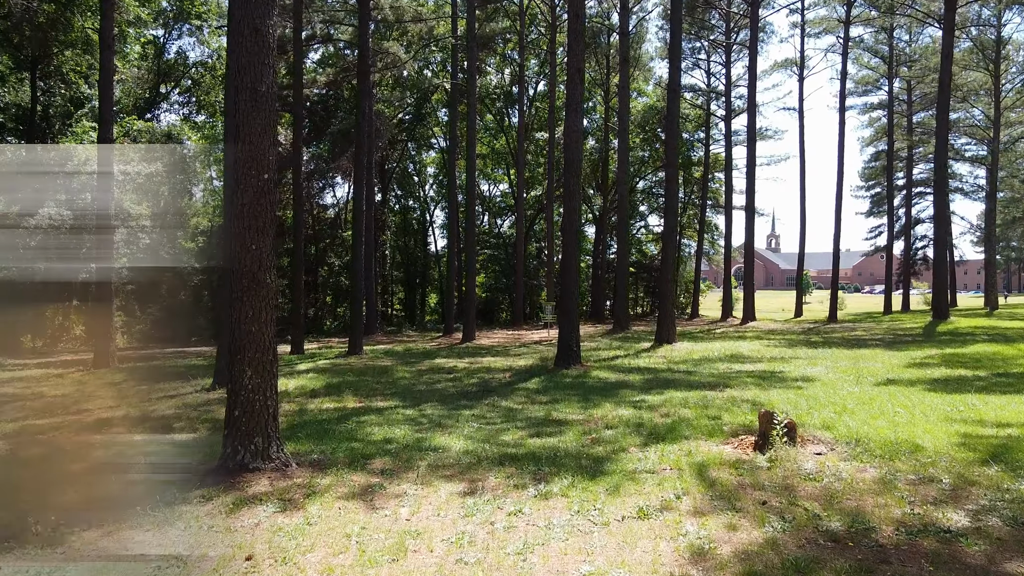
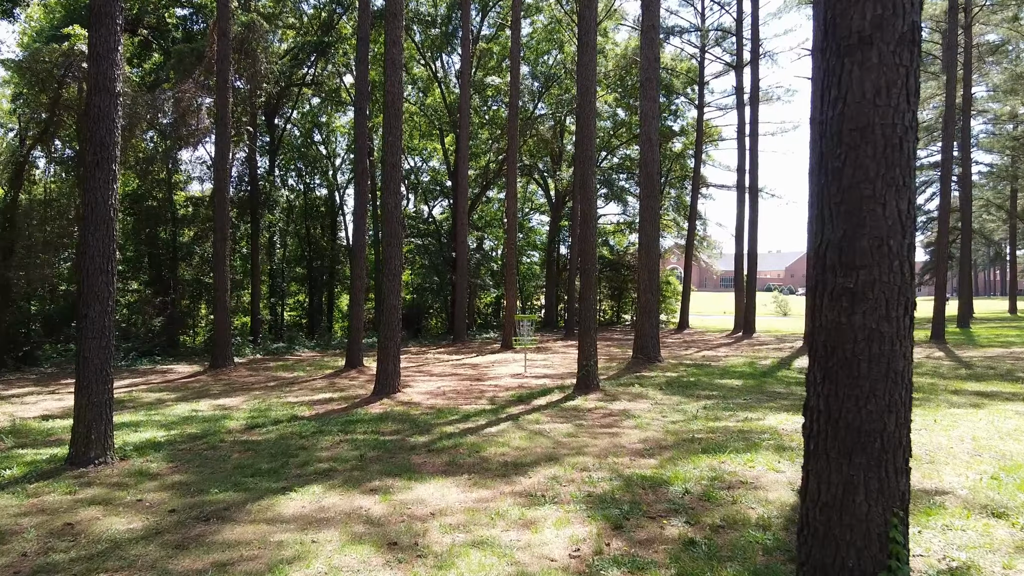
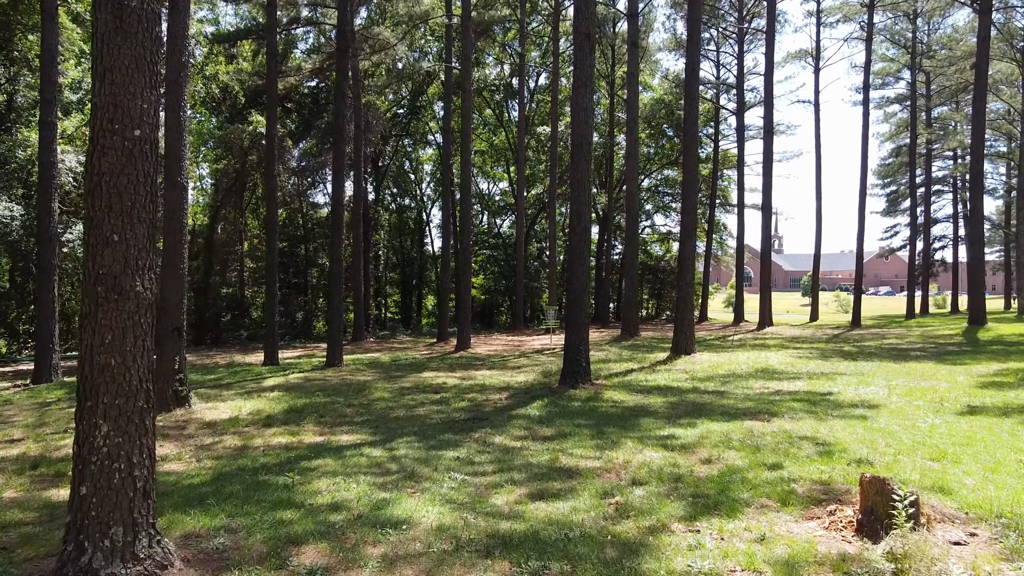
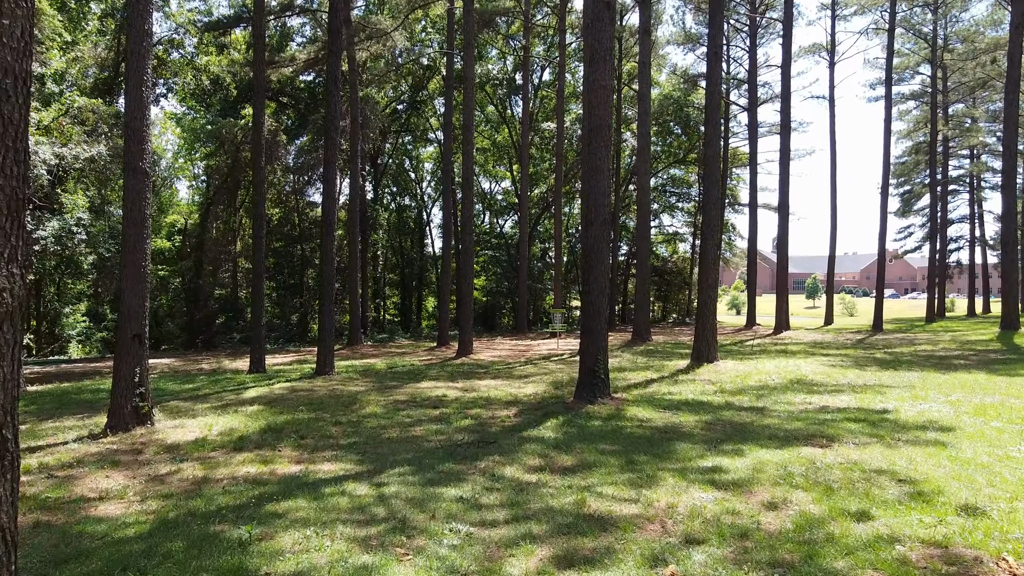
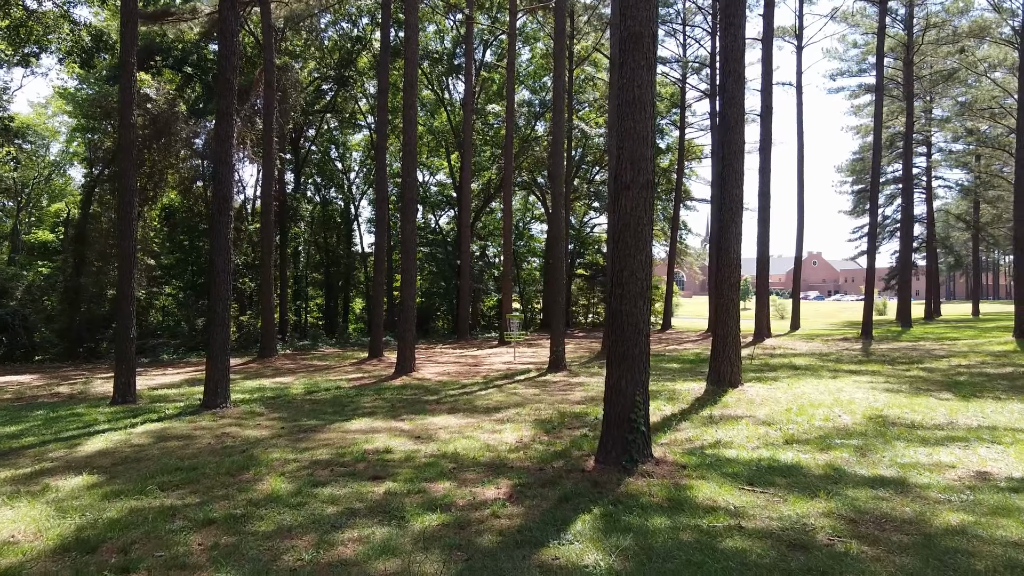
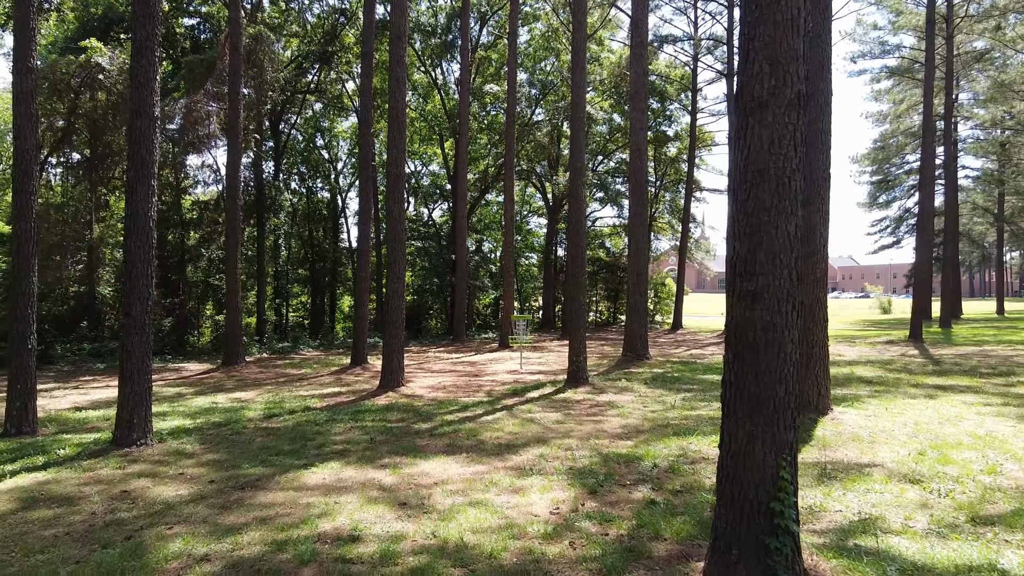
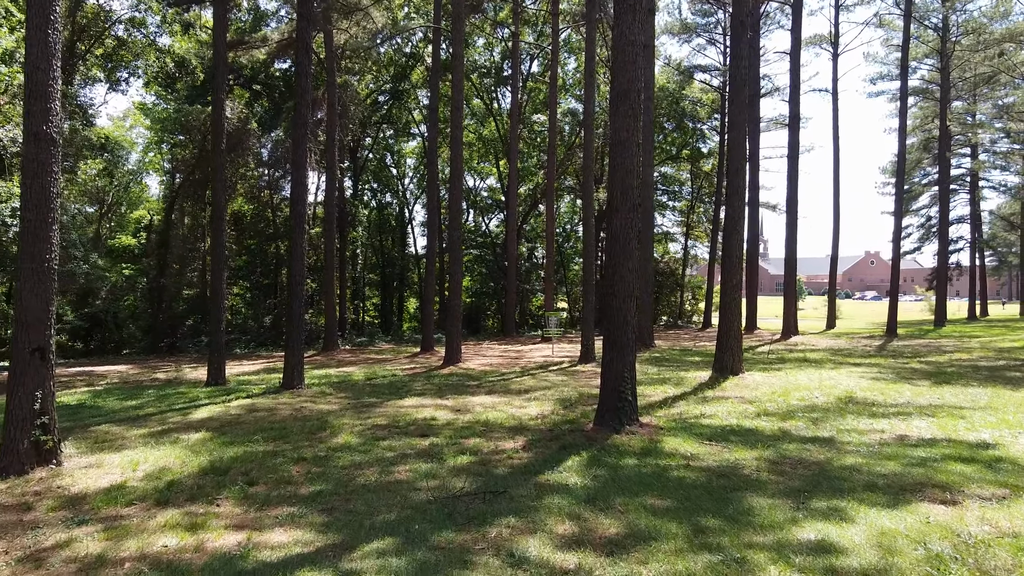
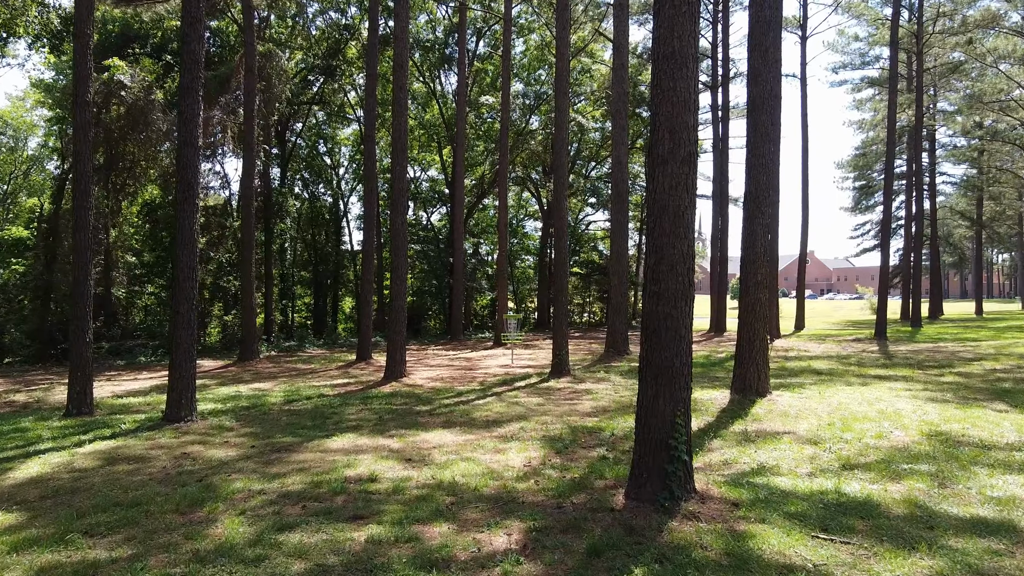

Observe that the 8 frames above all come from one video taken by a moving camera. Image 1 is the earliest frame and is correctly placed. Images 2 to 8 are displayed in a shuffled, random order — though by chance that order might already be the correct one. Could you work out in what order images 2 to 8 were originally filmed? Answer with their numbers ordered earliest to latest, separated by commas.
3, 4, 7, 5, 8, 6, 2
